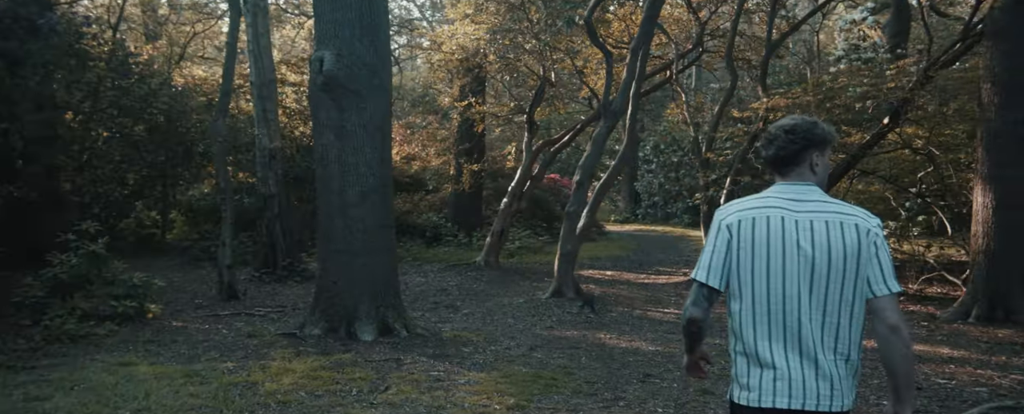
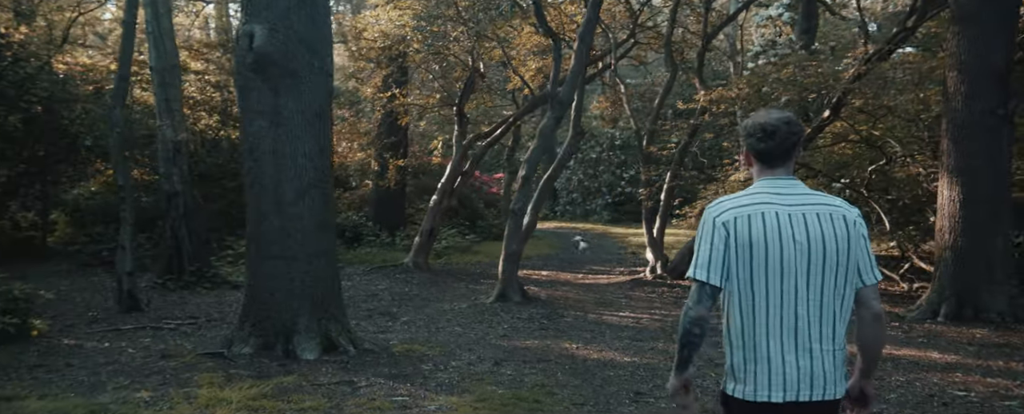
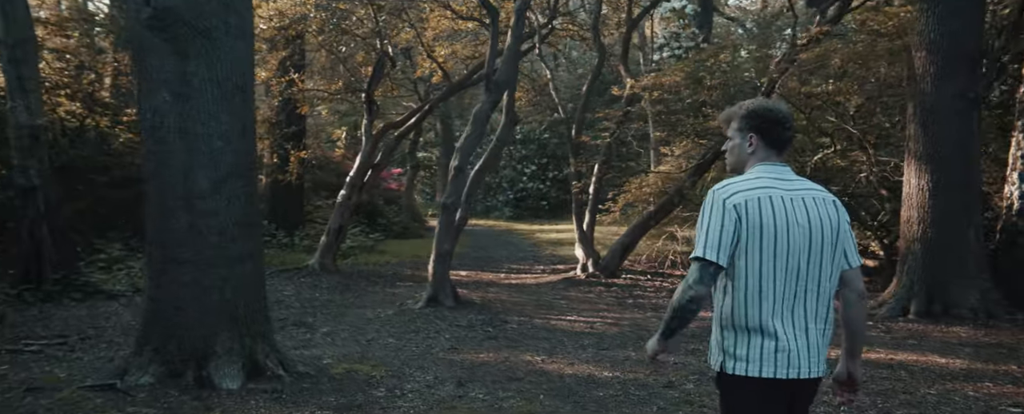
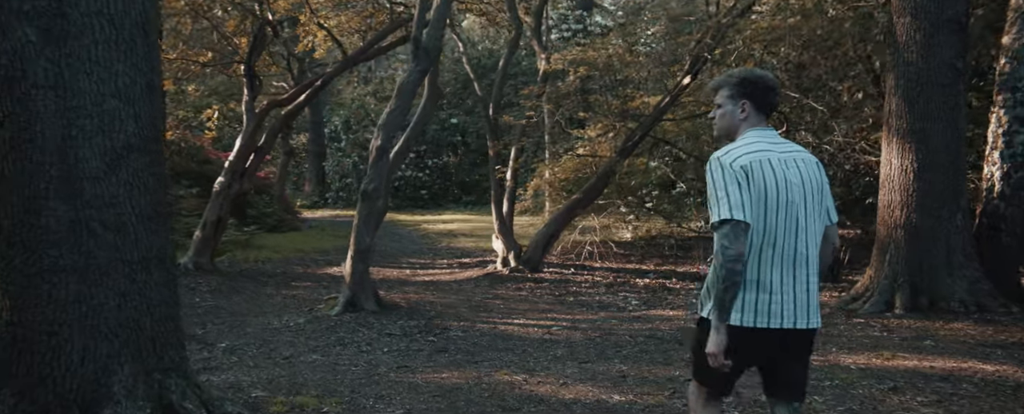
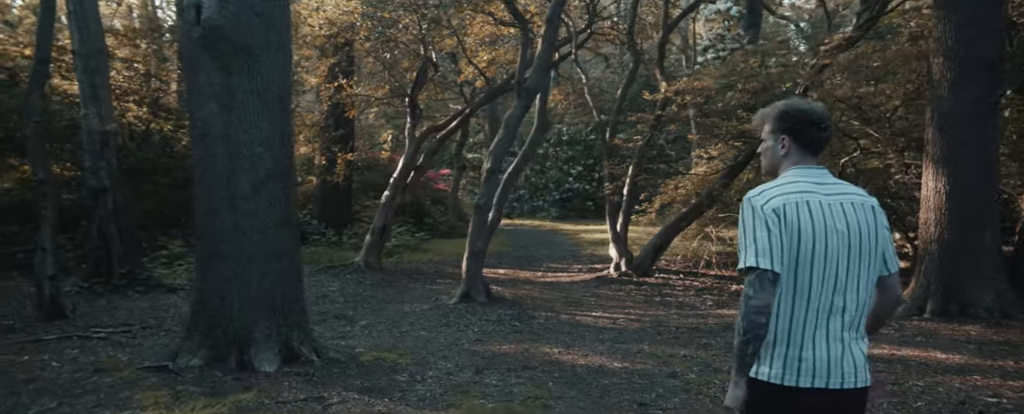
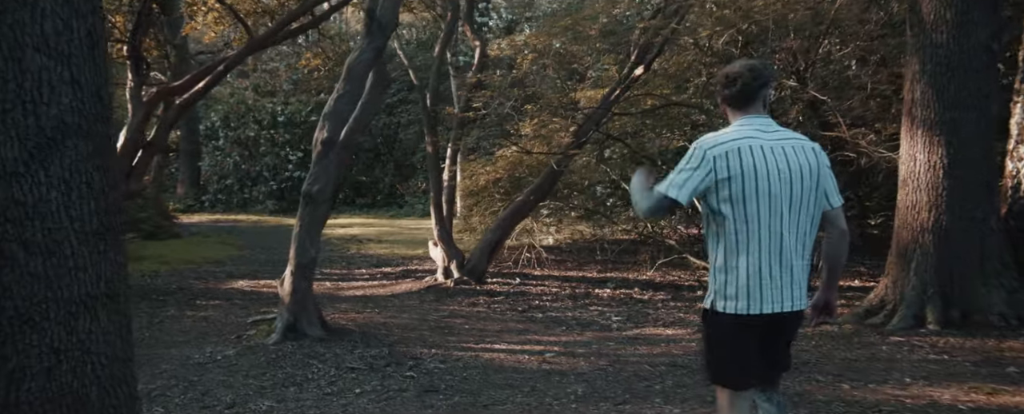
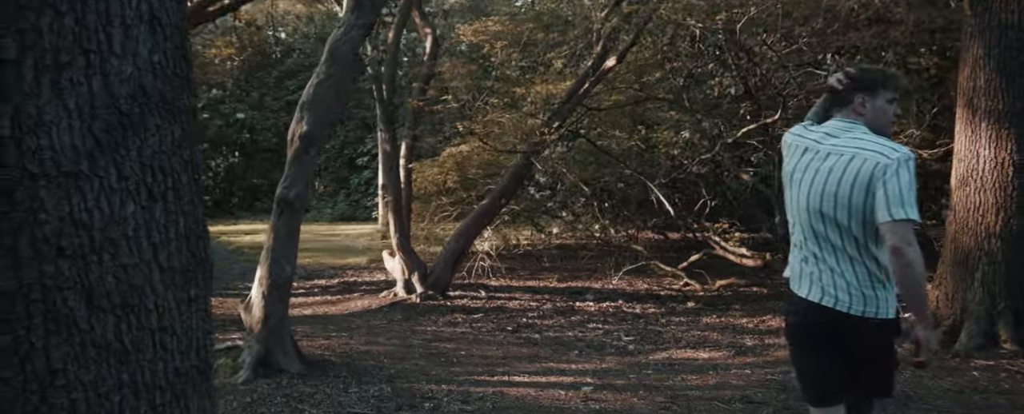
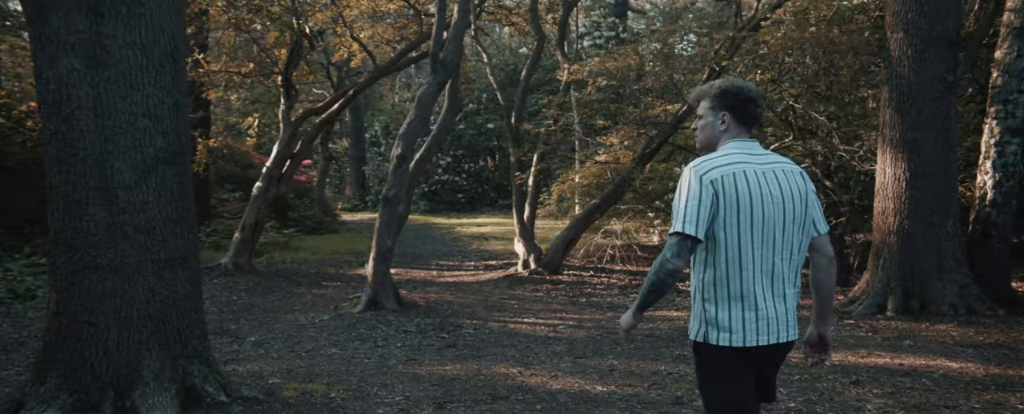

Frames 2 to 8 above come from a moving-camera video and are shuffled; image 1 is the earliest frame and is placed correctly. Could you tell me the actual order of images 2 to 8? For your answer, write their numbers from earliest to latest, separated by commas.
2, 5, 3, 8, 4, 6, 7
